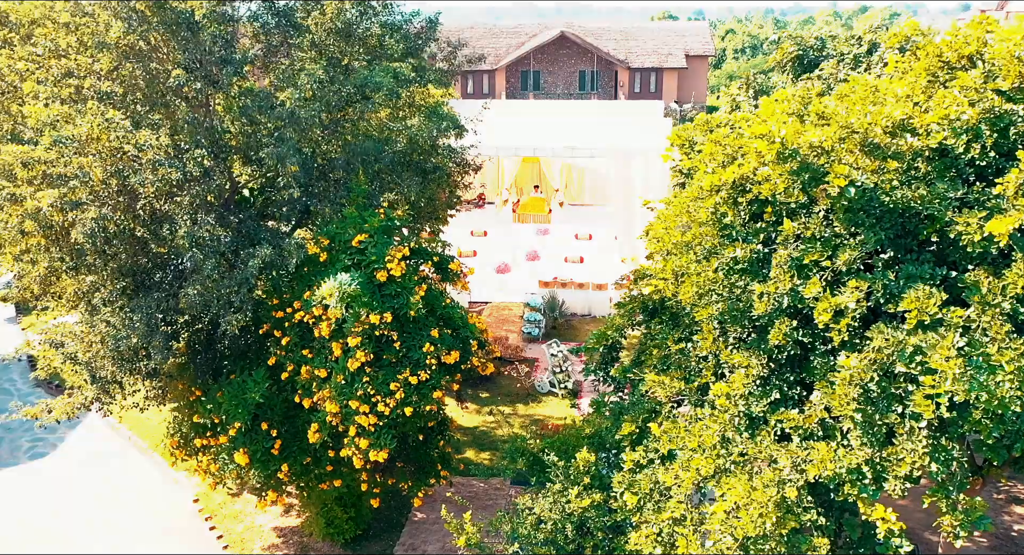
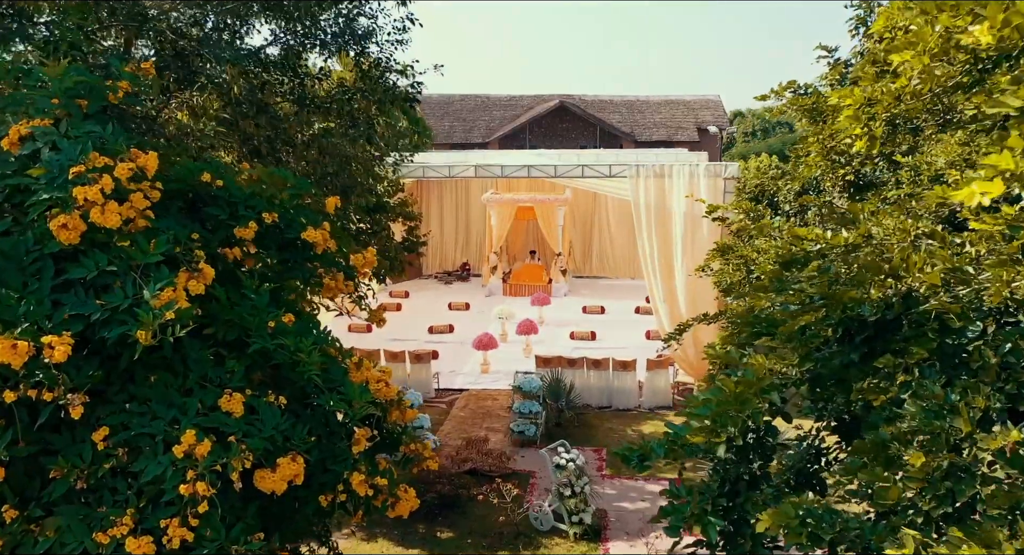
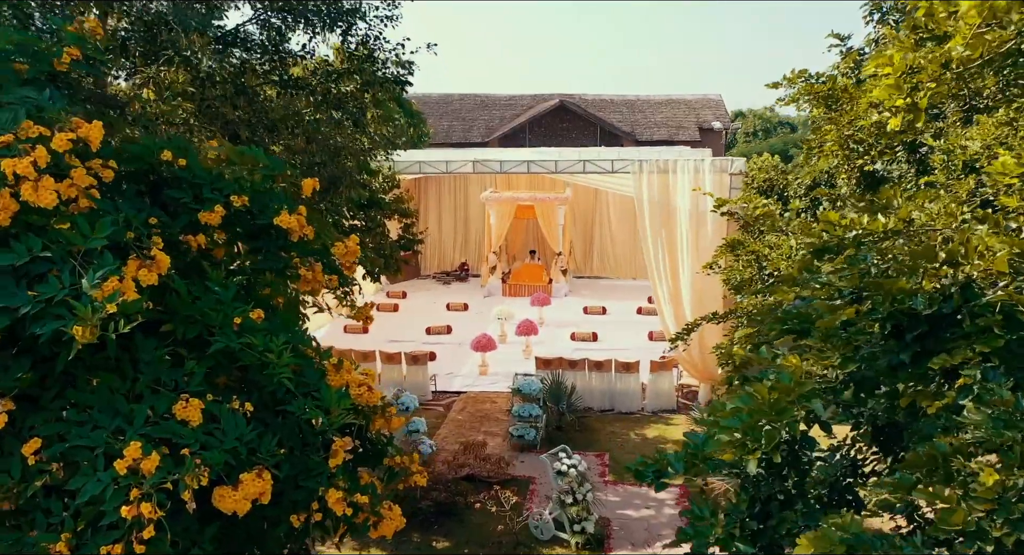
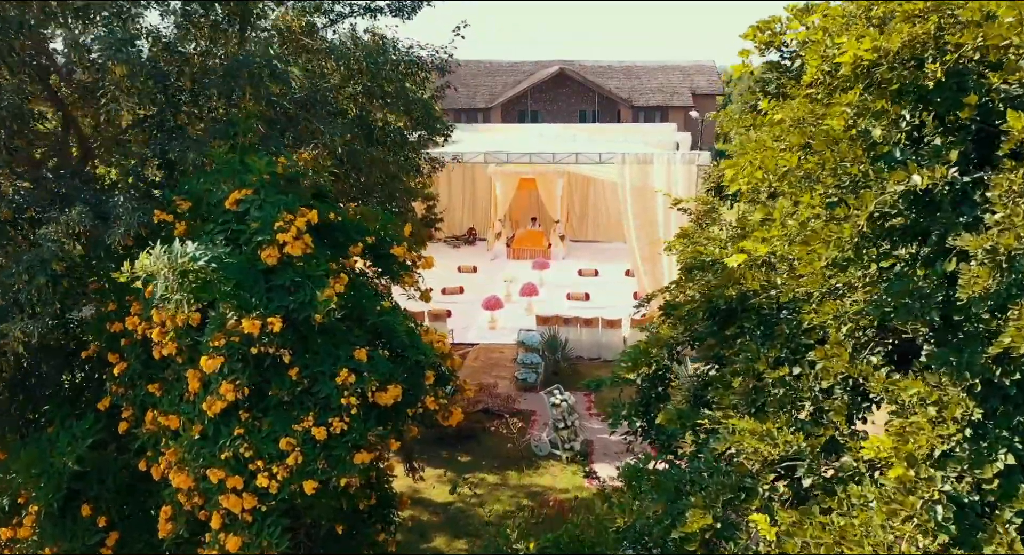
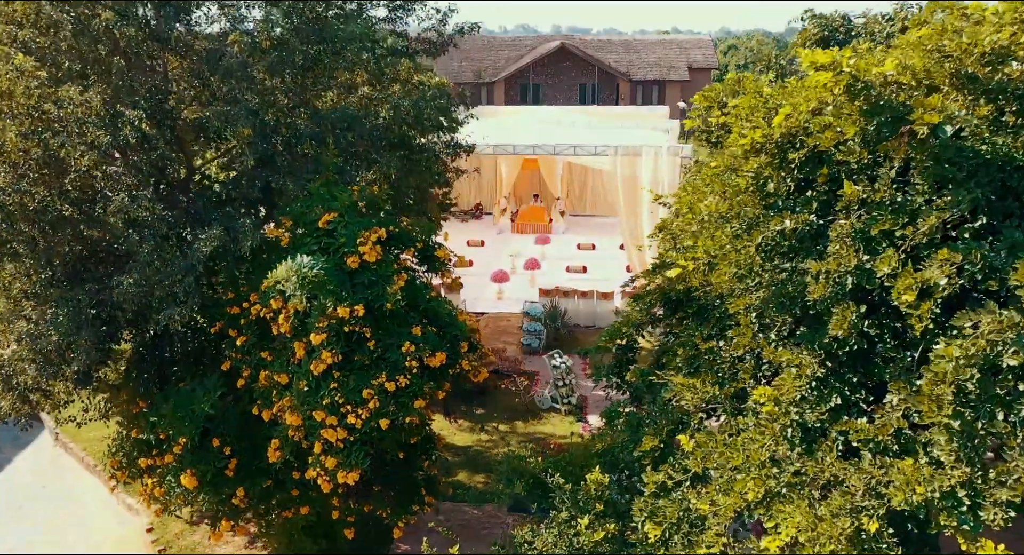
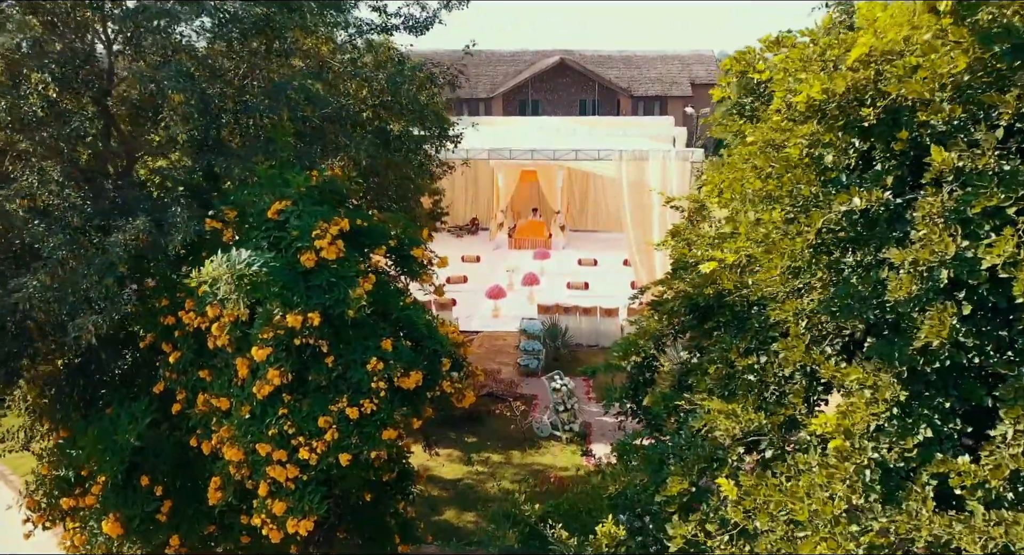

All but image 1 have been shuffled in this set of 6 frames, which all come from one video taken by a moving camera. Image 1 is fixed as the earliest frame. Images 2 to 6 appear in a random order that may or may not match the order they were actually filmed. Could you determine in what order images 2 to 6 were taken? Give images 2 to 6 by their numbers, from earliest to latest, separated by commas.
5, 6, 4, 2, 3
